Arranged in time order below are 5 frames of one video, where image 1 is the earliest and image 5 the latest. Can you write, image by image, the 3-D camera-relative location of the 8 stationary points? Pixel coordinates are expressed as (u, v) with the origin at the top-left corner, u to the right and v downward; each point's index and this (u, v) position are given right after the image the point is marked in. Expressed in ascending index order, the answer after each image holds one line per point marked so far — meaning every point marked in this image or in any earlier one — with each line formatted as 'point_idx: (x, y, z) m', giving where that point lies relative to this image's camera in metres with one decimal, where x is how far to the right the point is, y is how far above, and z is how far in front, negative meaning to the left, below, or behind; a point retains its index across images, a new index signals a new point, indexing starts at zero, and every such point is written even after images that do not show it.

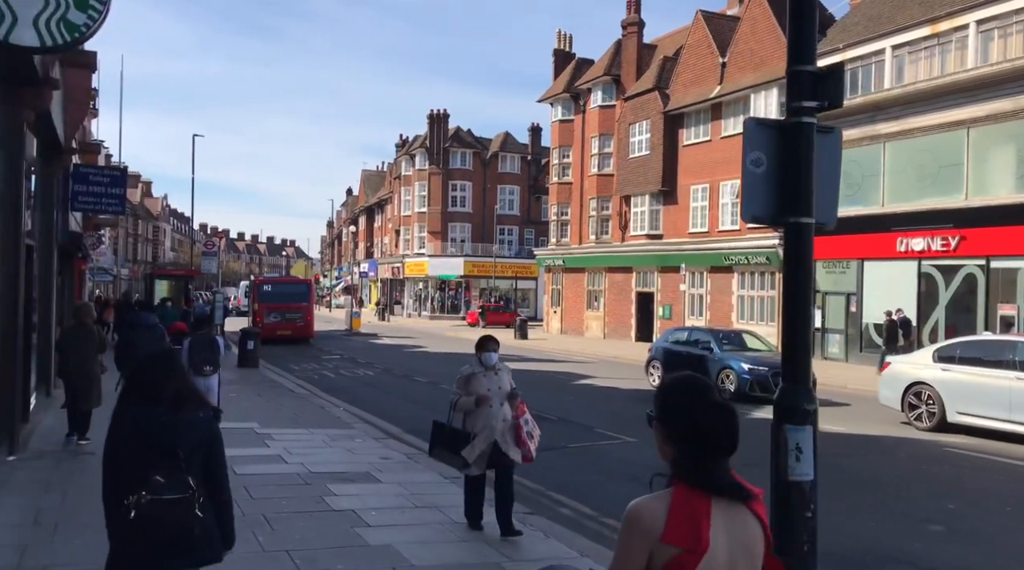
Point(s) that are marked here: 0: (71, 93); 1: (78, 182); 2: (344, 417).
0: (-7.9, +3.4, +16.0) m
1: (-8.5, +2.0, +17.6) m
2: (-2.9, -2.3, +15.2) m
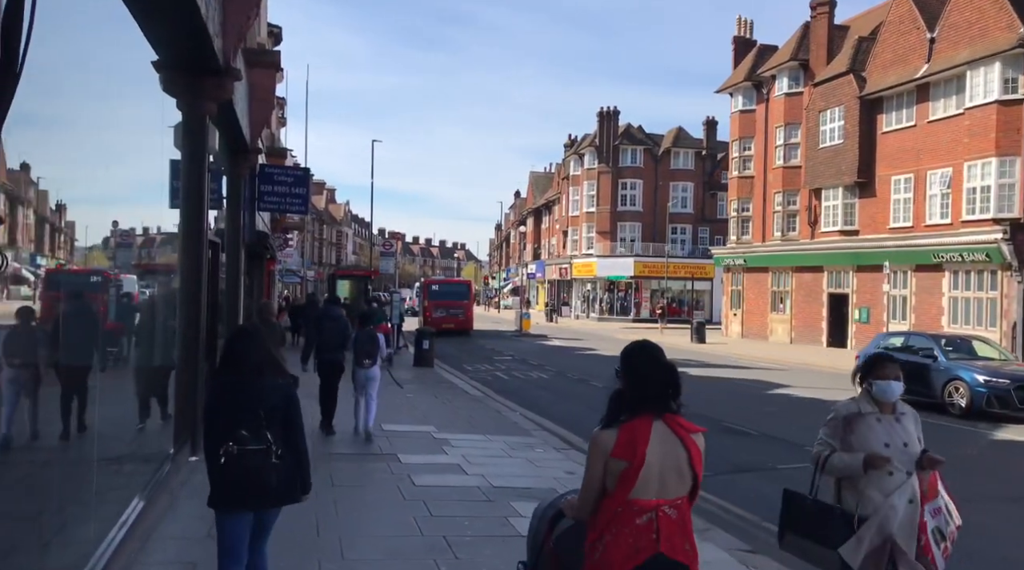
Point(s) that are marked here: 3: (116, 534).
0: (-4.6, +3.5, +16.0) m
1: (-4.9, +2.1, +17.7) m
2: (+0.2, -2.2, +14.4) m
3: (-3.1, -1.9, +6.9) m
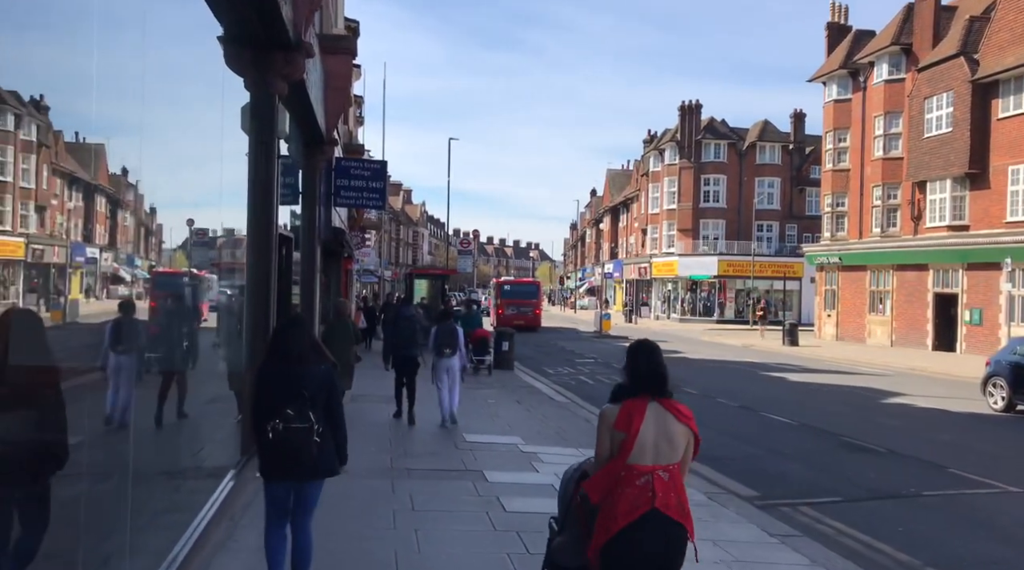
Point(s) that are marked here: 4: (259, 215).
0: (-3.1, +3.5, +15.2) m
1: (-3.3, +2.1, +16.9) m
2: (+1.5, -2.2, +13.1) m
3: (-2.3, -1.9, +6.0) m
4: (-2.6, +0.7, +9.2) m
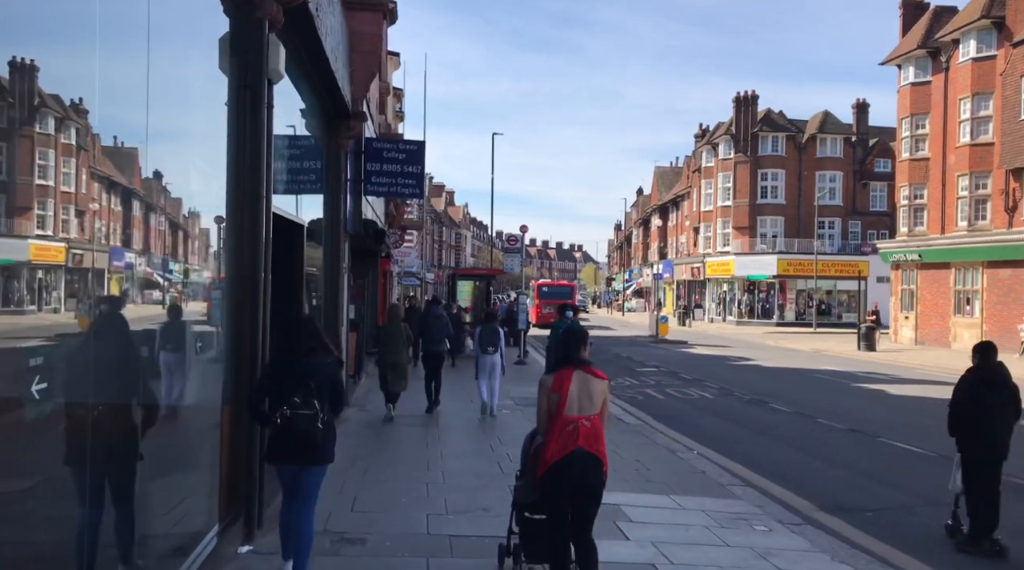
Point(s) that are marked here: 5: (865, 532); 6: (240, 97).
0: (-2.2, +3.5, +12.8) m
1: (-2.3, +2.1, +14.5) m
2: (+2.3, -2.2, +10.5) m
3: (-1.9, -1.9, +3.5) m
4: (-2.0, +0.7, +6.8) m
5: (+3.1, -2.2, +7.9) m
6: (-2.0, +1.3, +6.7) m
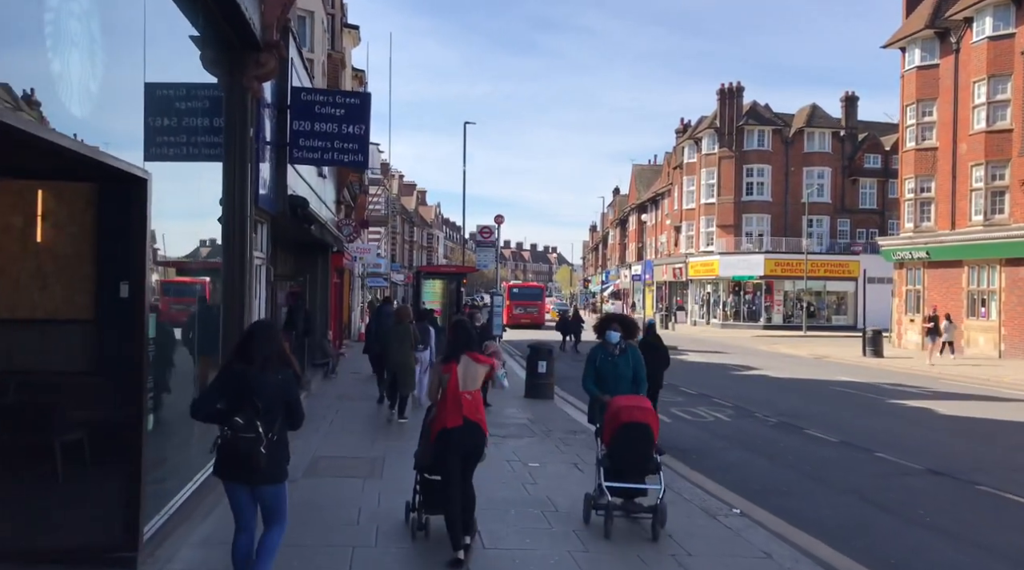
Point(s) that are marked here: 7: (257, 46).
0: (-2.5, +3.5, +9.4) m
1: (-2.6, +2.1, +11.1) m
2: (+2.1, -2.1, +7.3) m
3: (-1.9, -1.8, +0.2) m
4: (-2.1, +0.8, +3.4) m
5: (+3.0, -2.1, +4.7) m
6: (-2.1, +1.4, +3.3) m
7: (-2.6, +2.5, +9.5) m
